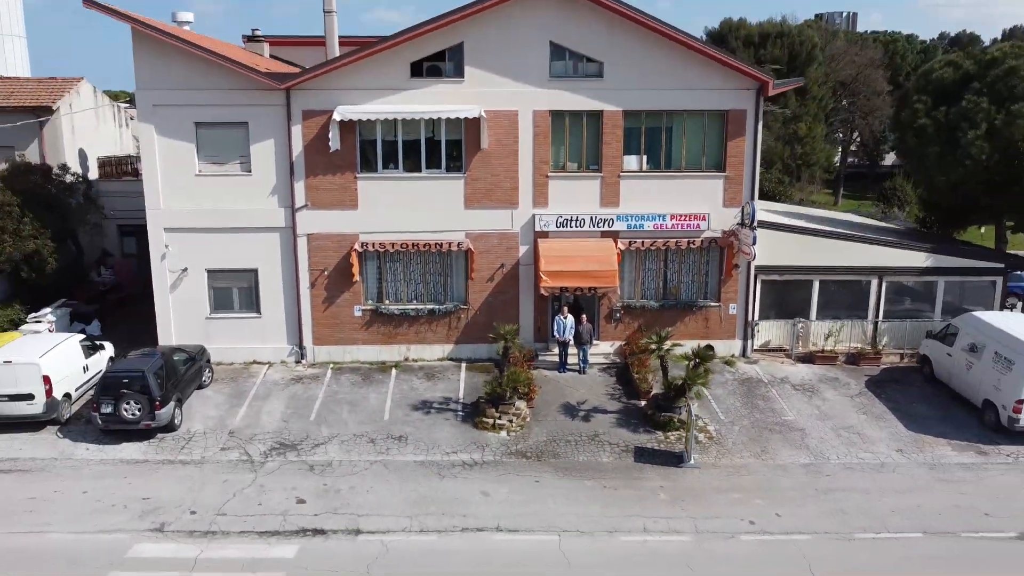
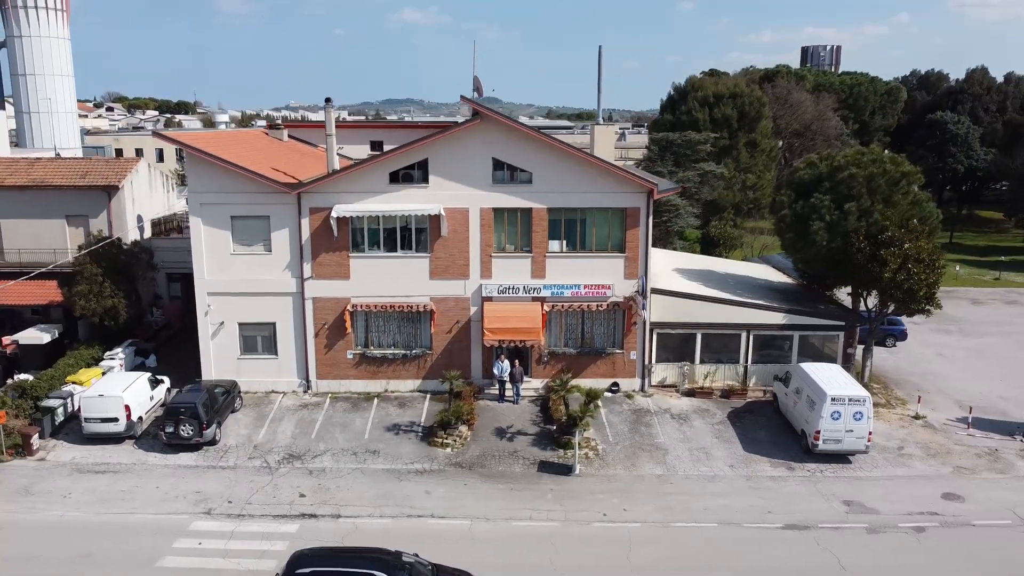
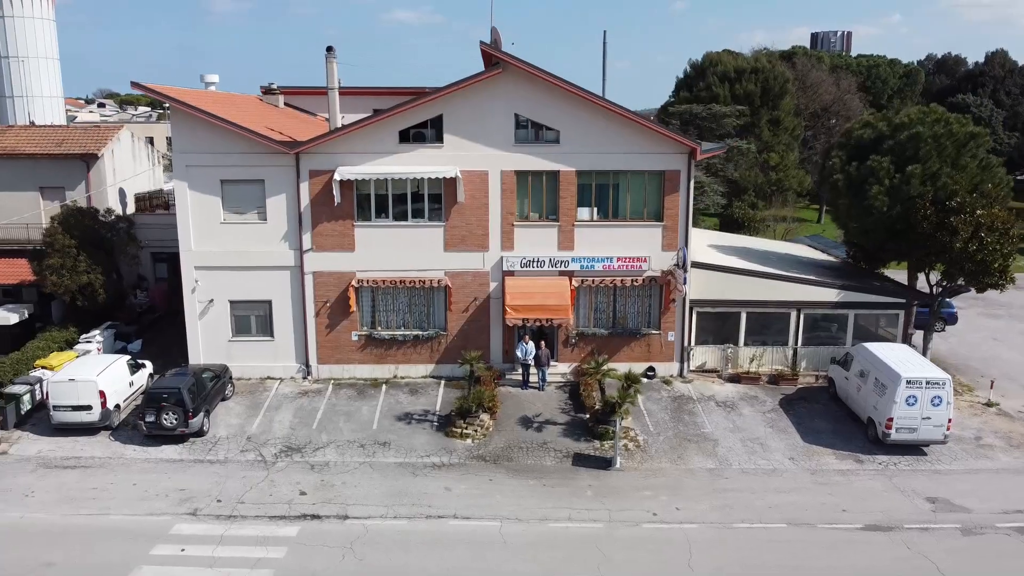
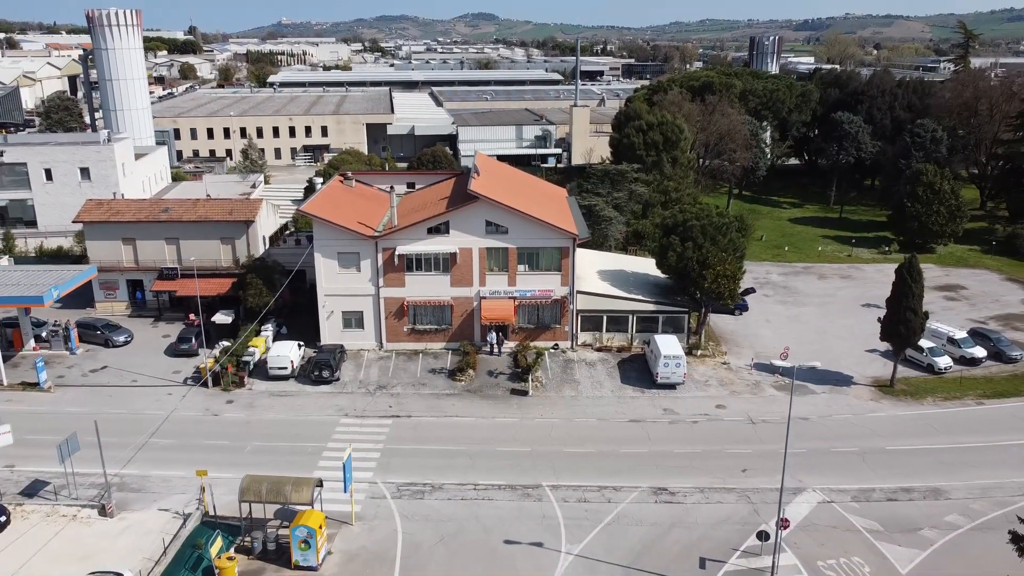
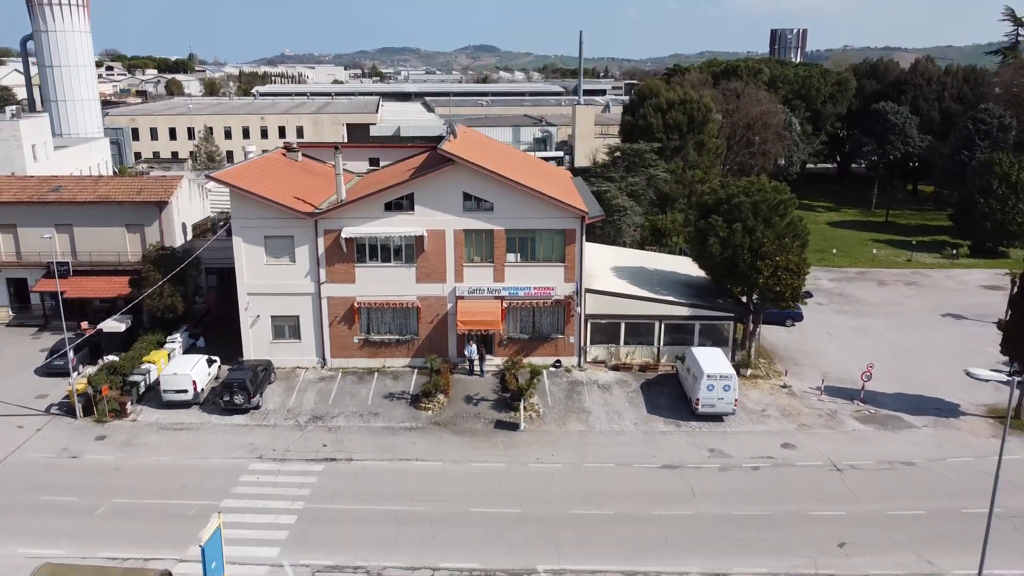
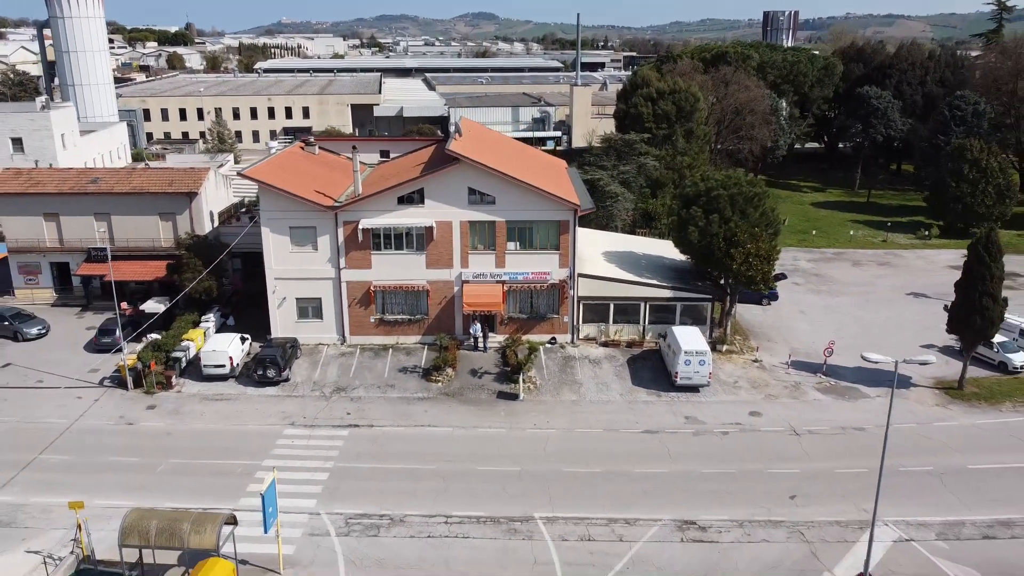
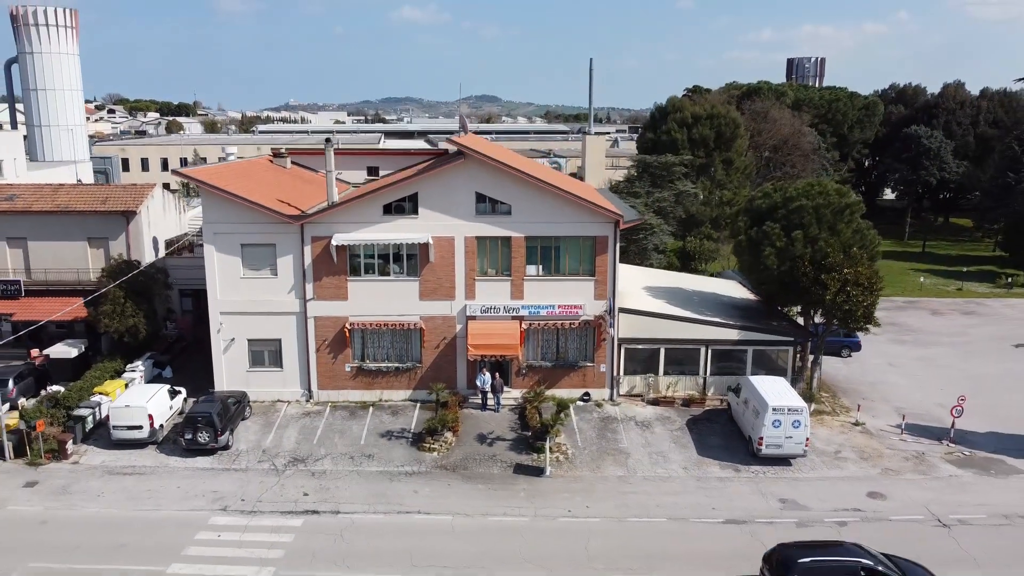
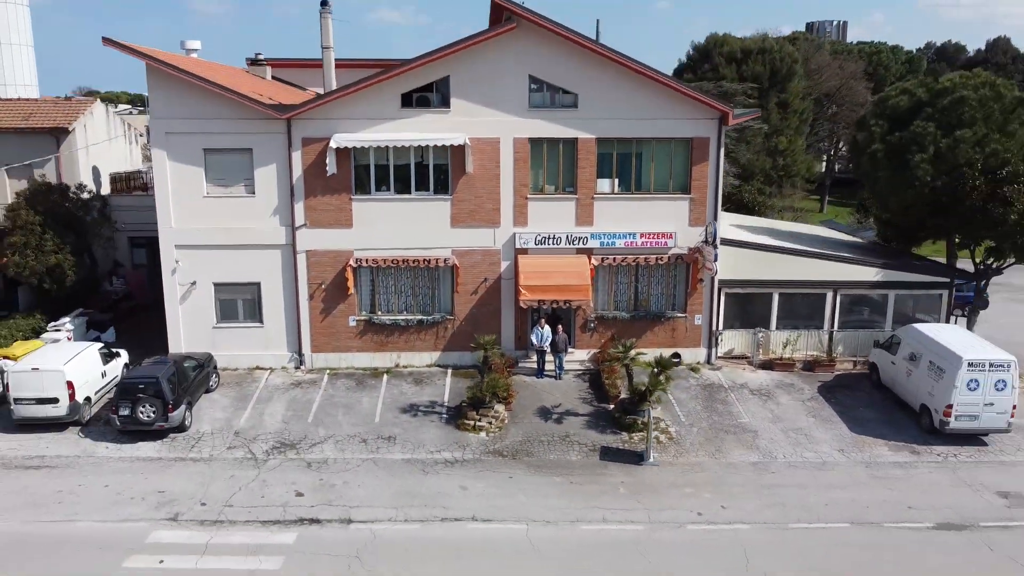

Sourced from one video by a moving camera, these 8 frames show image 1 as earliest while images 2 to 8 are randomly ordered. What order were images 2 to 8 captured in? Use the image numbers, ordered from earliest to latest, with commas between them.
8, 3, 2, 7, 5, 6, 4
